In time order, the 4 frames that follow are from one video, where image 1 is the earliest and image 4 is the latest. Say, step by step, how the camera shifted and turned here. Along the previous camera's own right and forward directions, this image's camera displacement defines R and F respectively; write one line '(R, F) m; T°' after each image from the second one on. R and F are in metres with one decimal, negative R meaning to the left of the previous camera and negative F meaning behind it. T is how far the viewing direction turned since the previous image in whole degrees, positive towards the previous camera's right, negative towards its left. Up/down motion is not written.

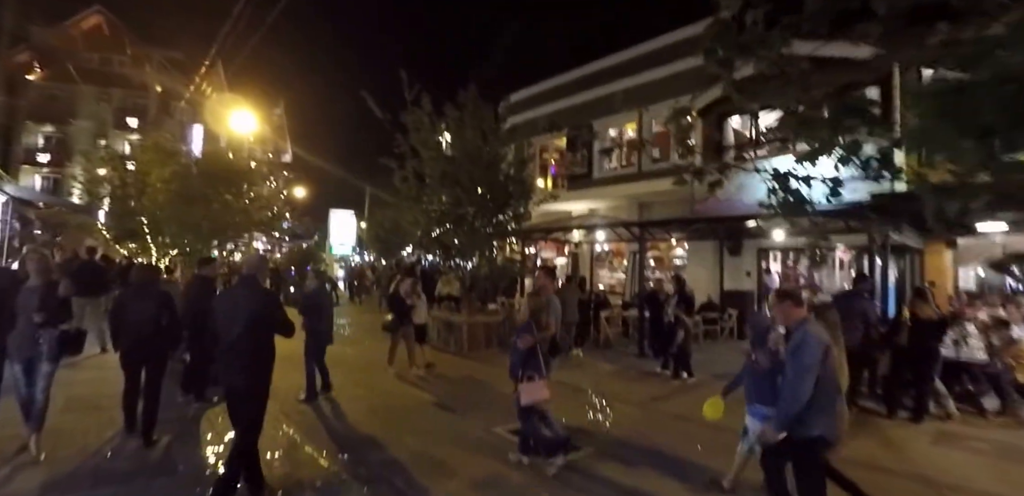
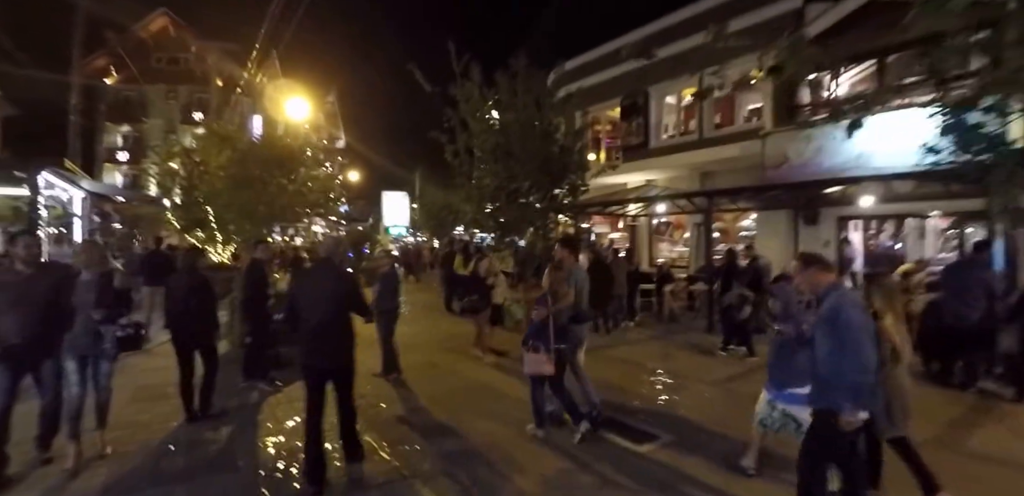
(-0.1, +0.5) m; -6°
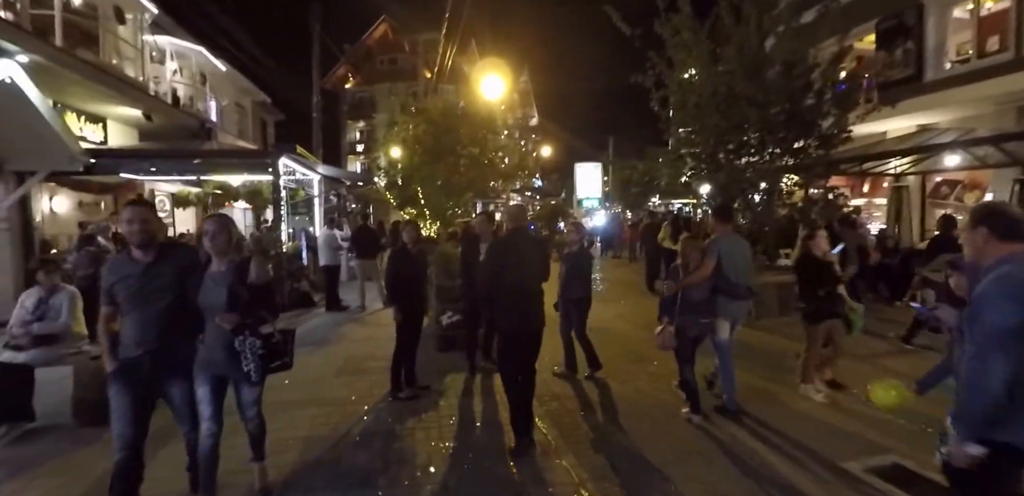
(-0.4, +1.5) m; -21°
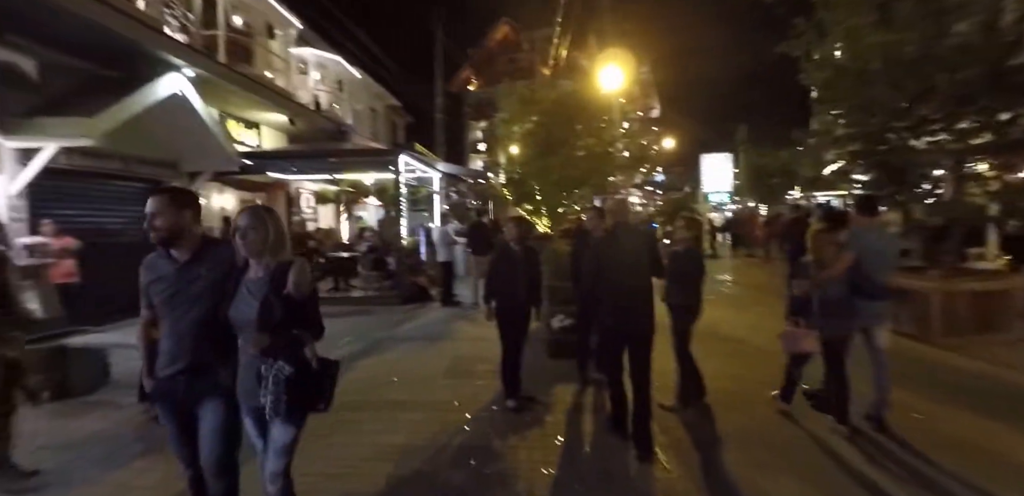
(0.0, +0.5) m; -13°
